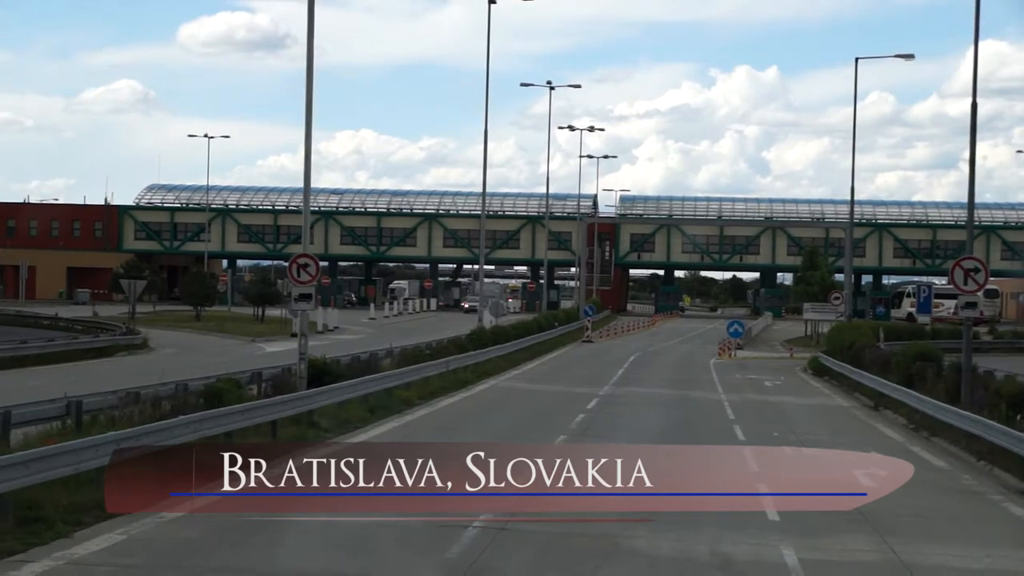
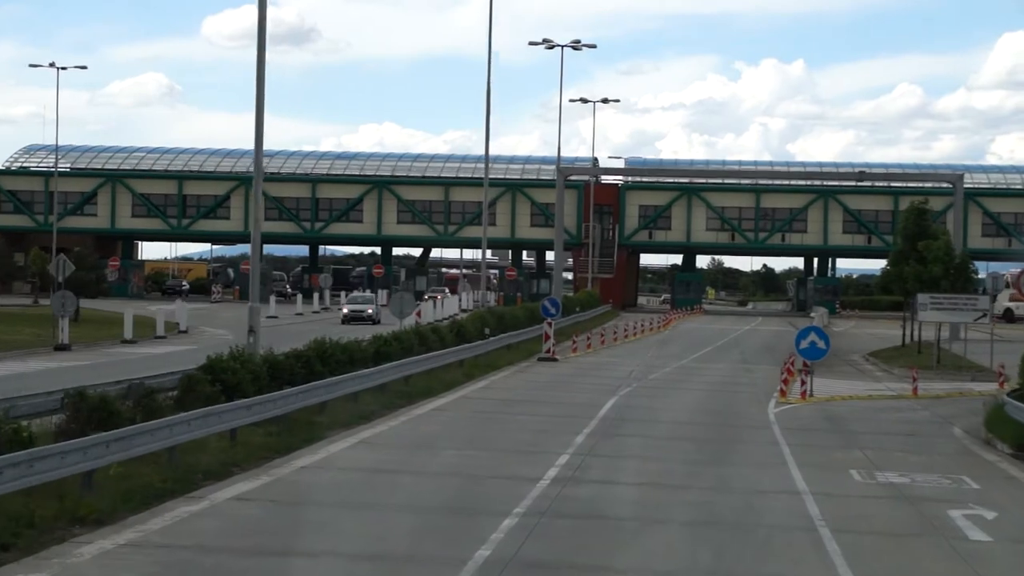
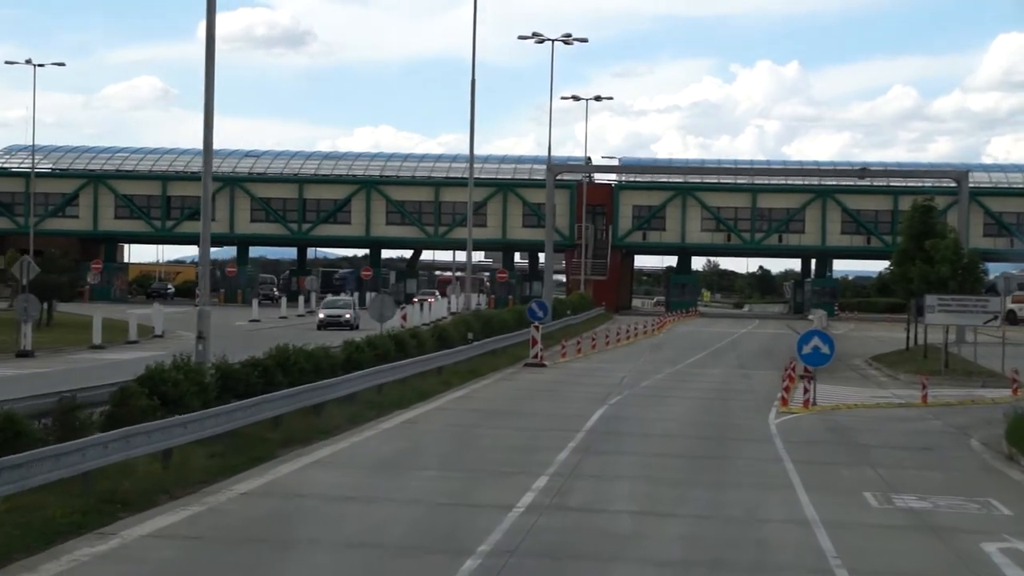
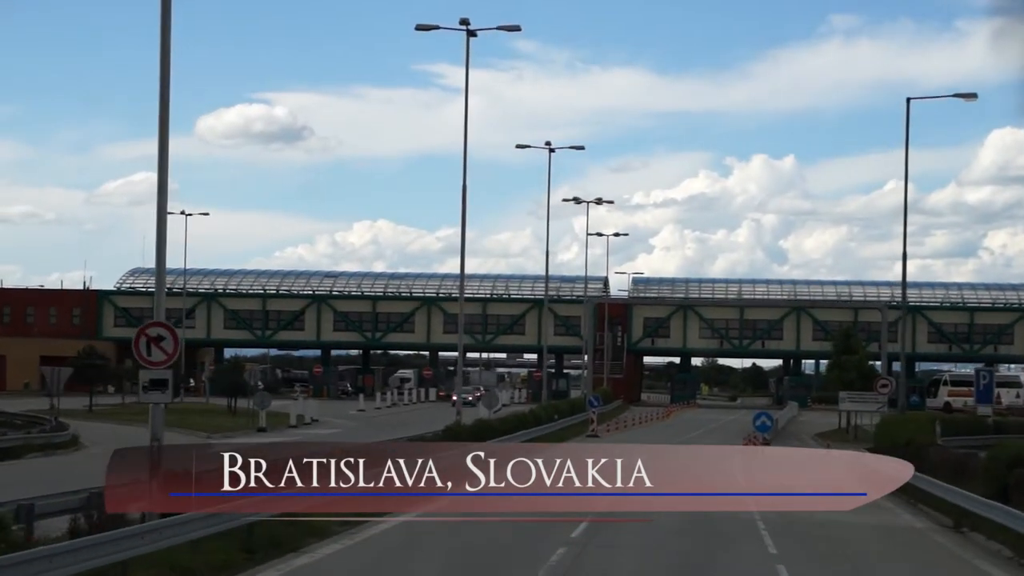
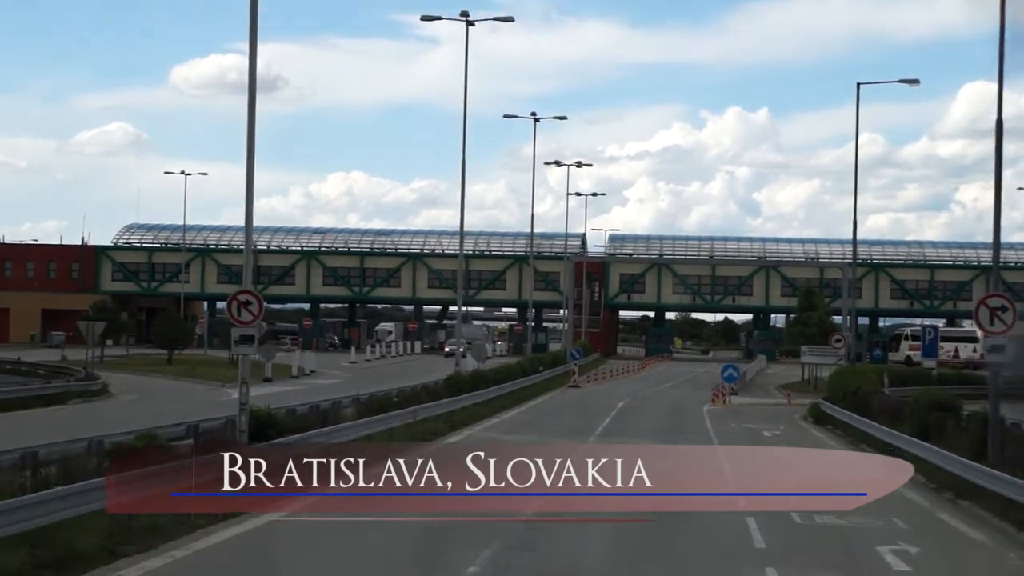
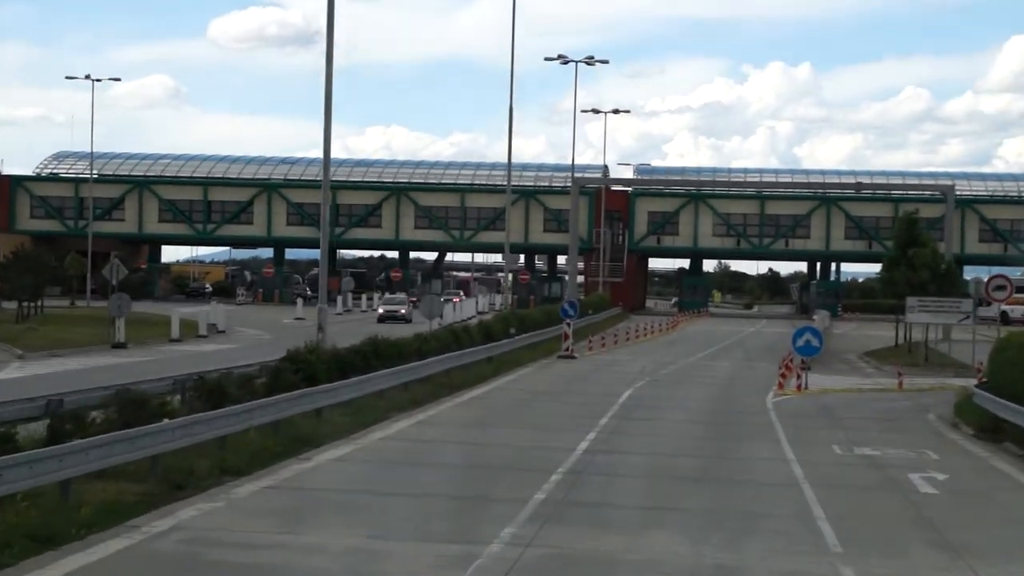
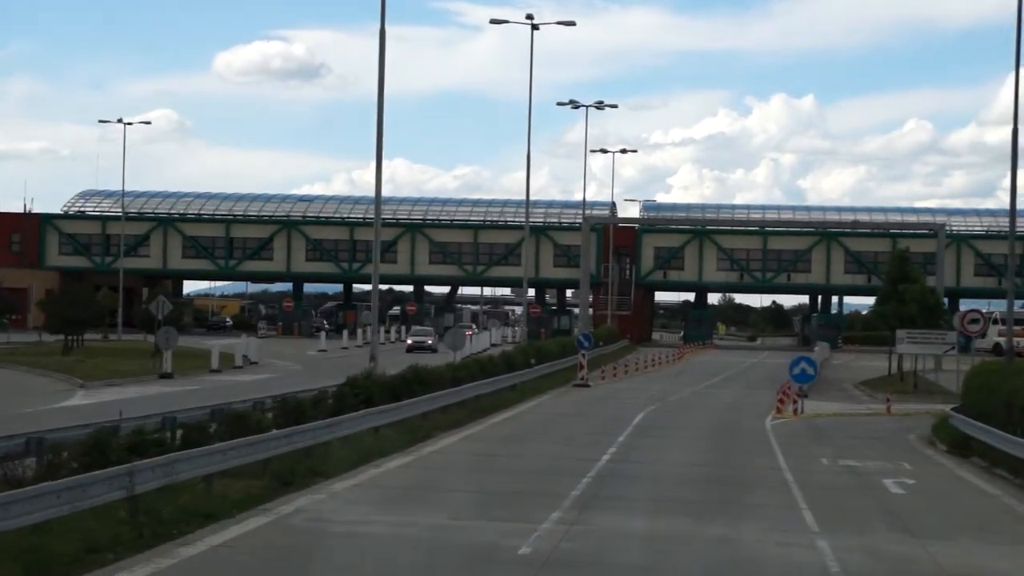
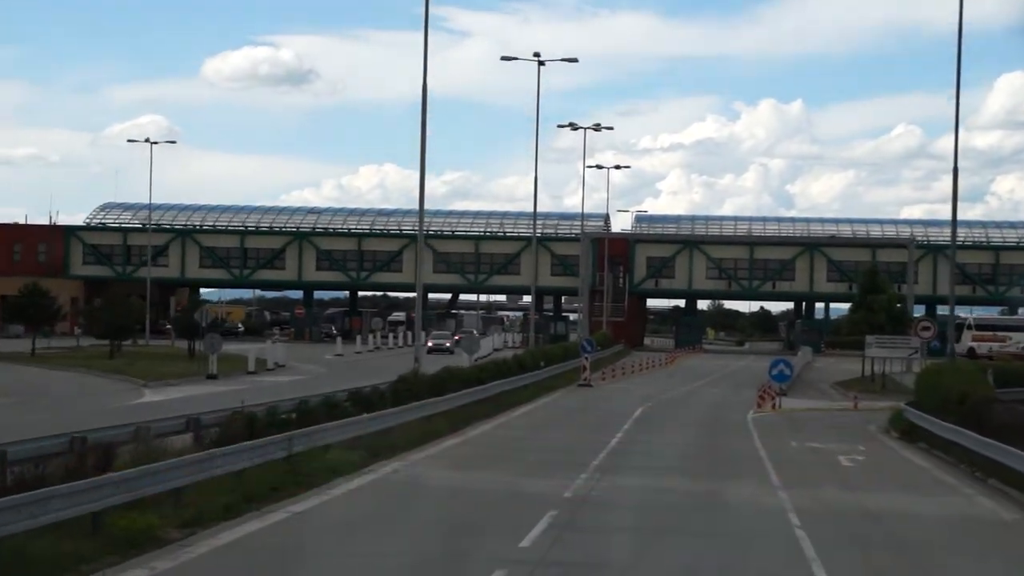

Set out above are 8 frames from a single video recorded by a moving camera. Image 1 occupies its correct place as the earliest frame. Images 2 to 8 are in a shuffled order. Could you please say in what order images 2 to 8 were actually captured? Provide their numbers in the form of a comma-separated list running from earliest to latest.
5, 4, 8, 7, 6, 2, 3
